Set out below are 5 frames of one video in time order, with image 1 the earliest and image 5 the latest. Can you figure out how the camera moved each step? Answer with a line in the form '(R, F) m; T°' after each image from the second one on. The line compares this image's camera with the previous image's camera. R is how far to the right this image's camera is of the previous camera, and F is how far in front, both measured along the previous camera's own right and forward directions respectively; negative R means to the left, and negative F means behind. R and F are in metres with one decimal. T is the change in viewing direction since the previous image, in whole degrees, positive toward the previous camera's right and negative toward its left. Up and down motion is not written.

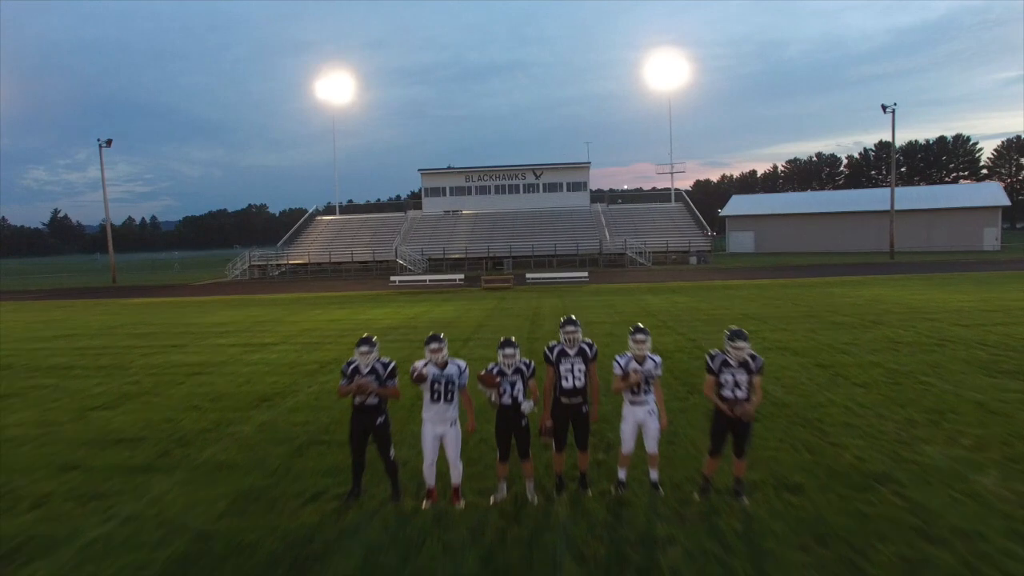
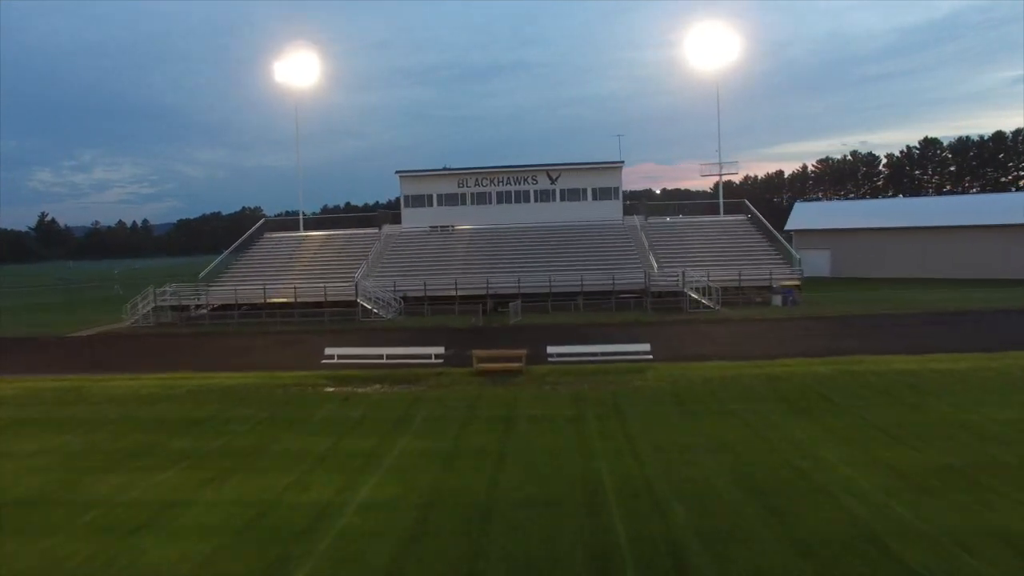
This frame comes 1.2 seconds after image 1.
(-0.2, +10.4) m; 0°
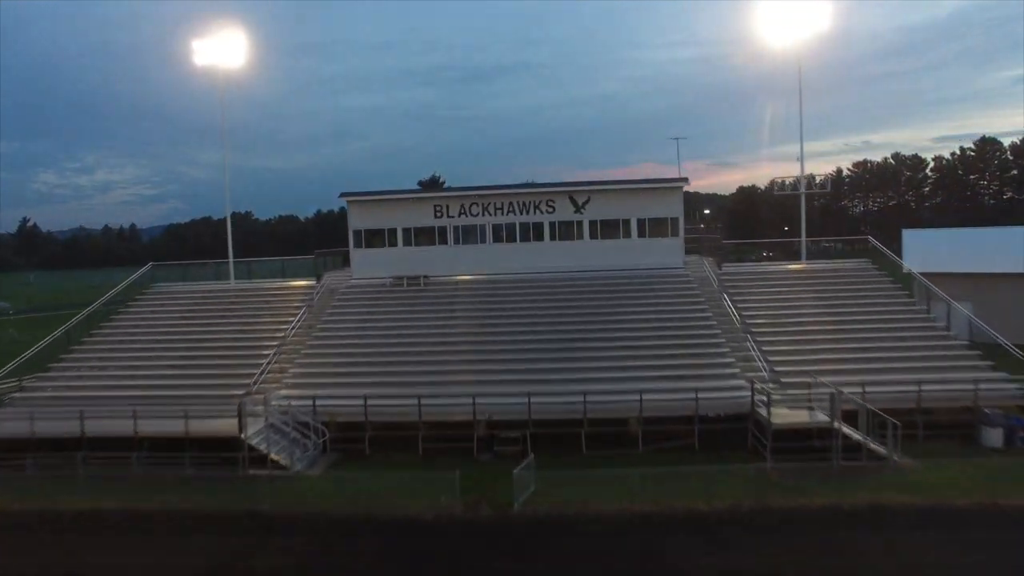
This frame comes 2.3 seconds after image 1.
(-0.1, +11.3) m; 0°
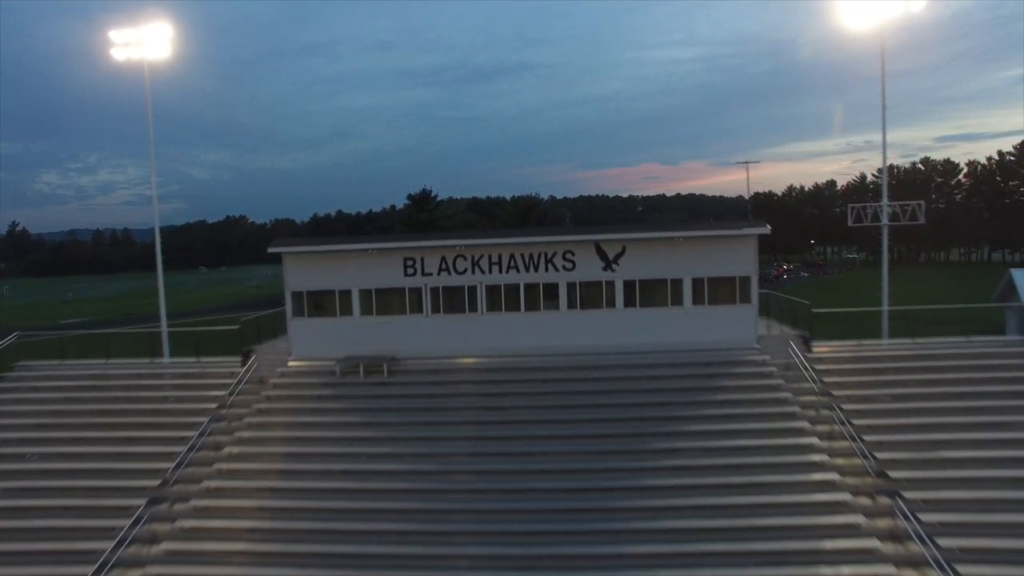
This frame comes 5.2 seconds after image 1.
(0.0, +6.5) m; 0°
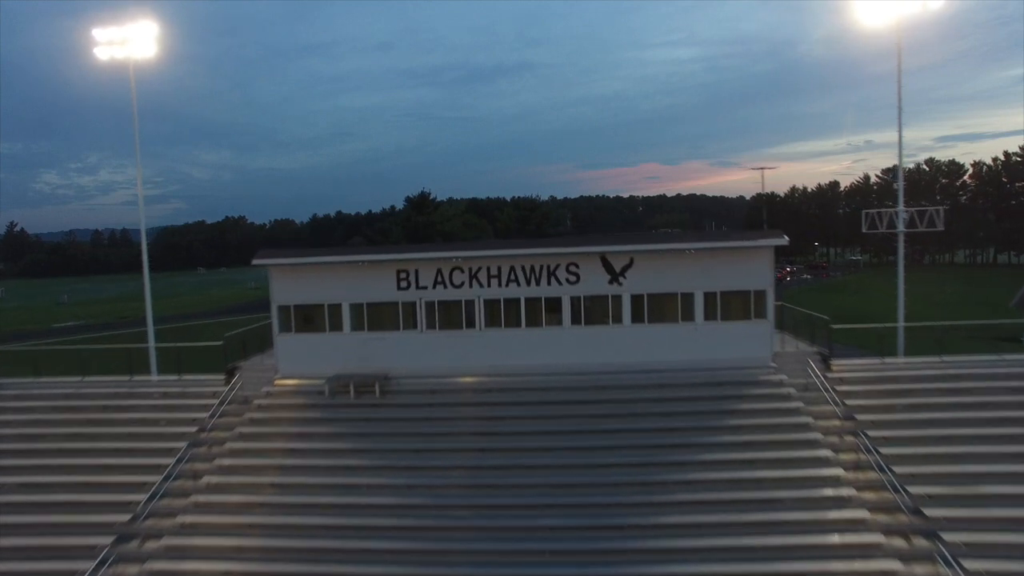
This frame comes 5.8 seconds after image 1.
(0.0, +1.0) m; 0°
